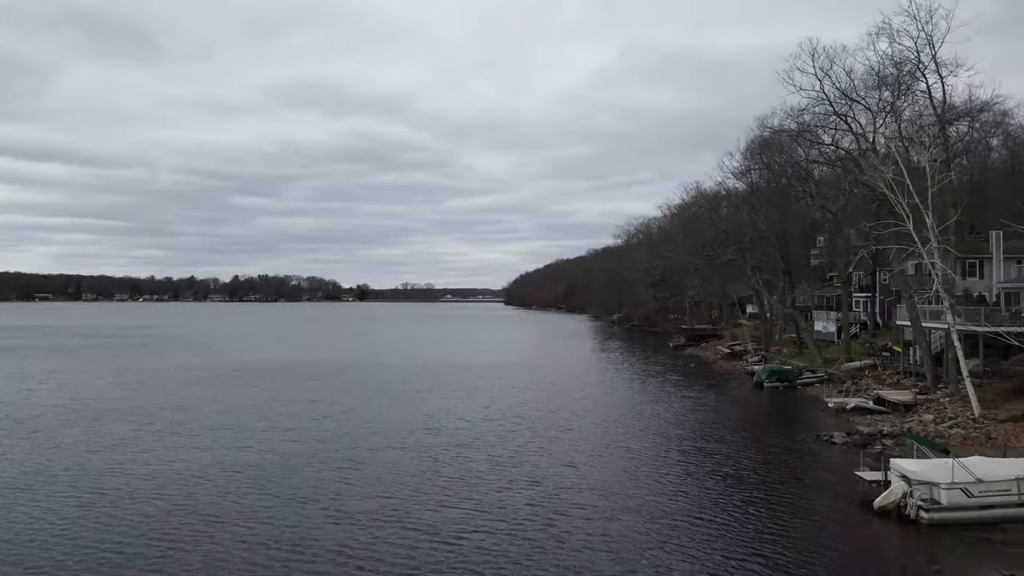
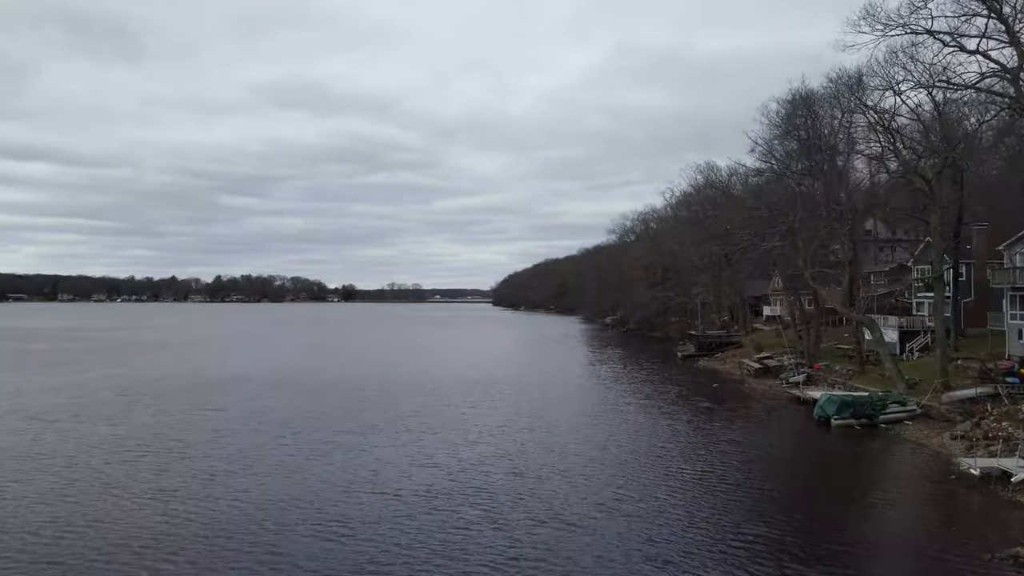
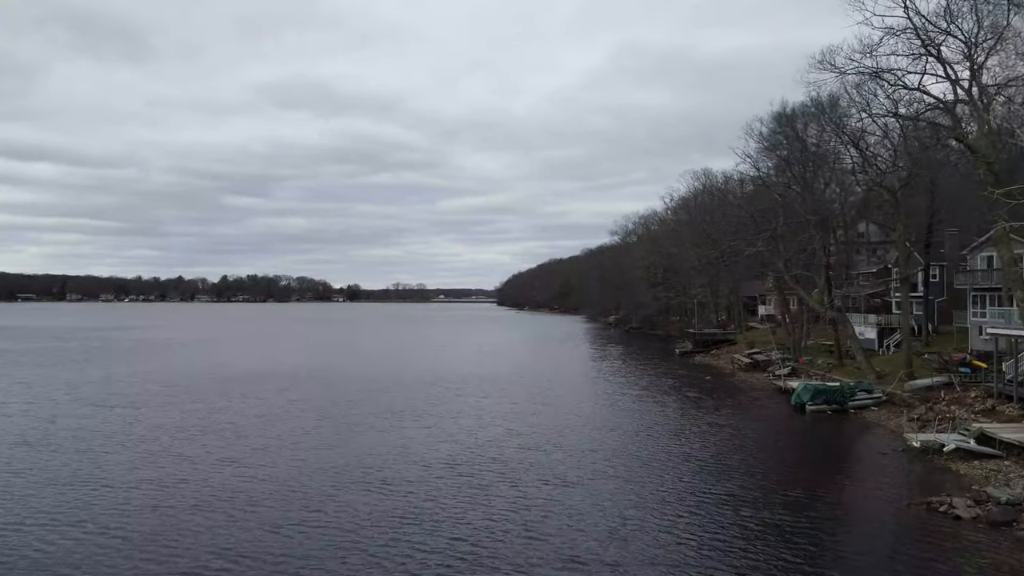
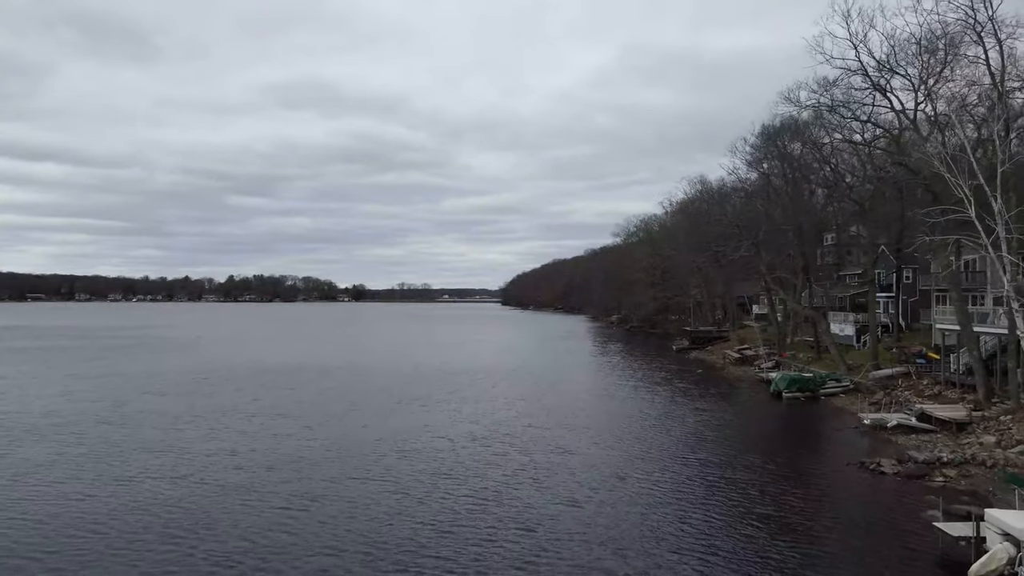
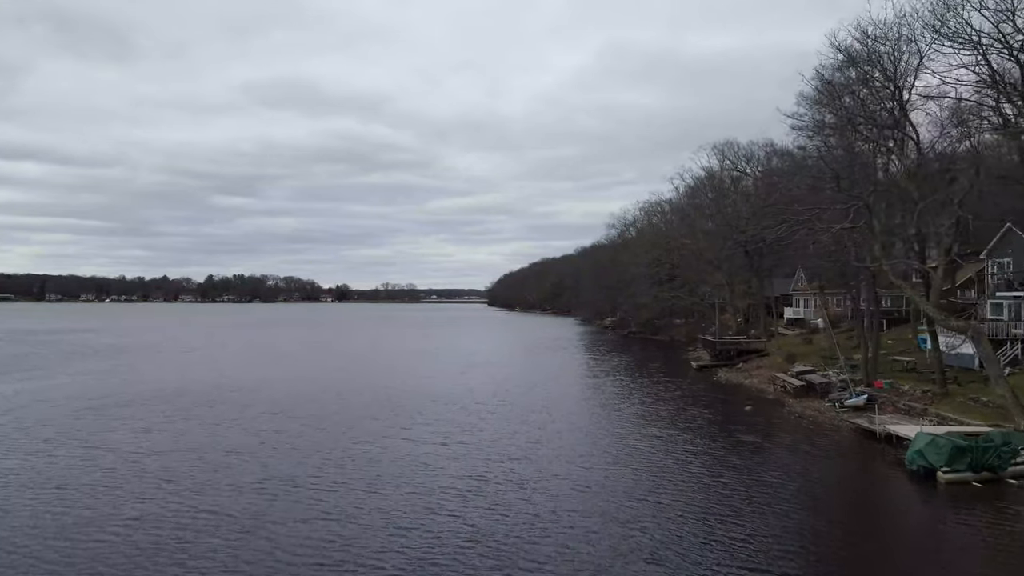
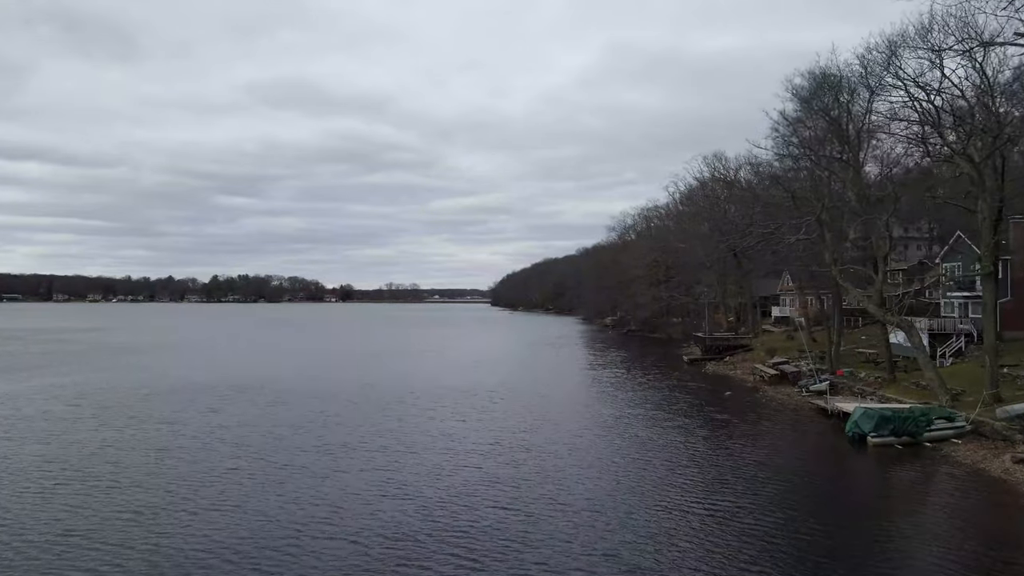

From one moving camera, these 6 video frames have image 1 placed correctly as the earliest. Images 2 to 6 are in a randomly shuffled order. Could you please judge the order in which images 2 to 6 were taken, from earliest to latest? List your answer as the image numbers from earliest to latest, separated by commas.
4, 3, 2, 6, 5
